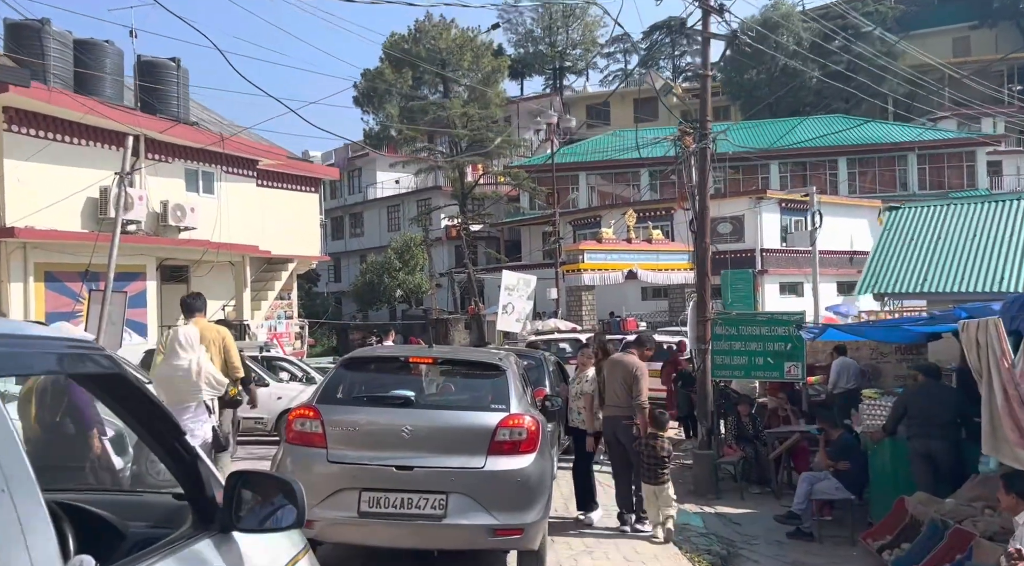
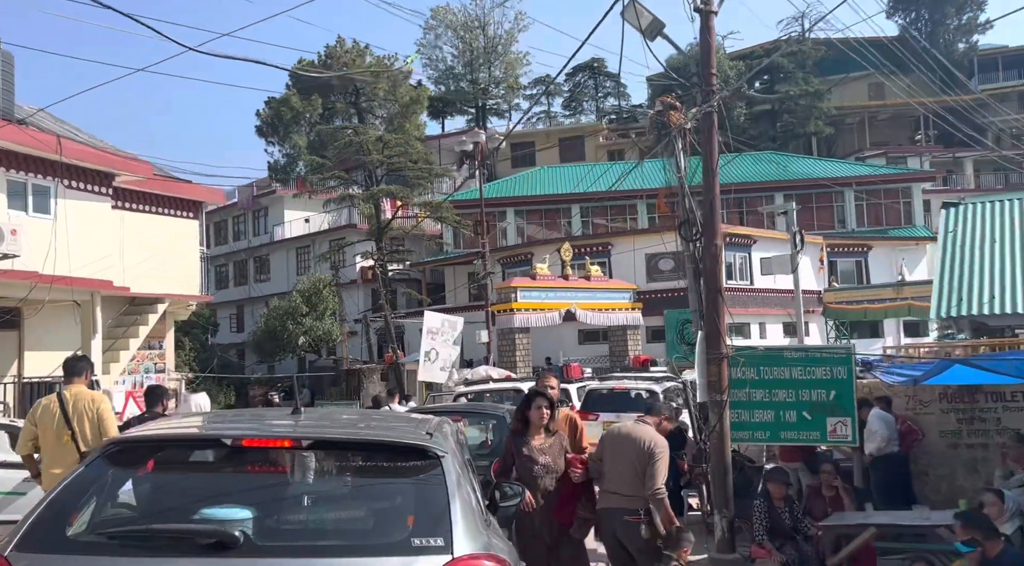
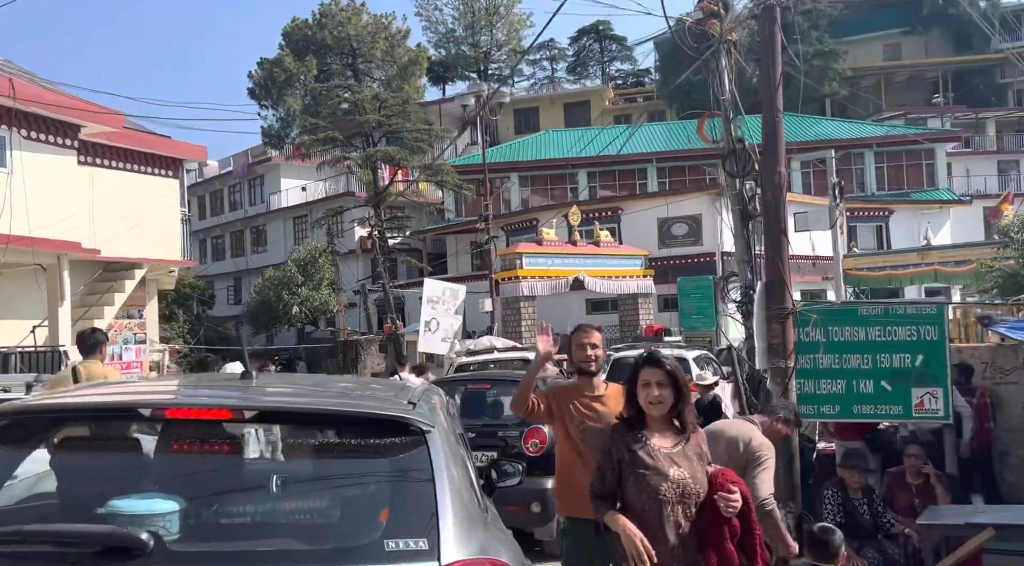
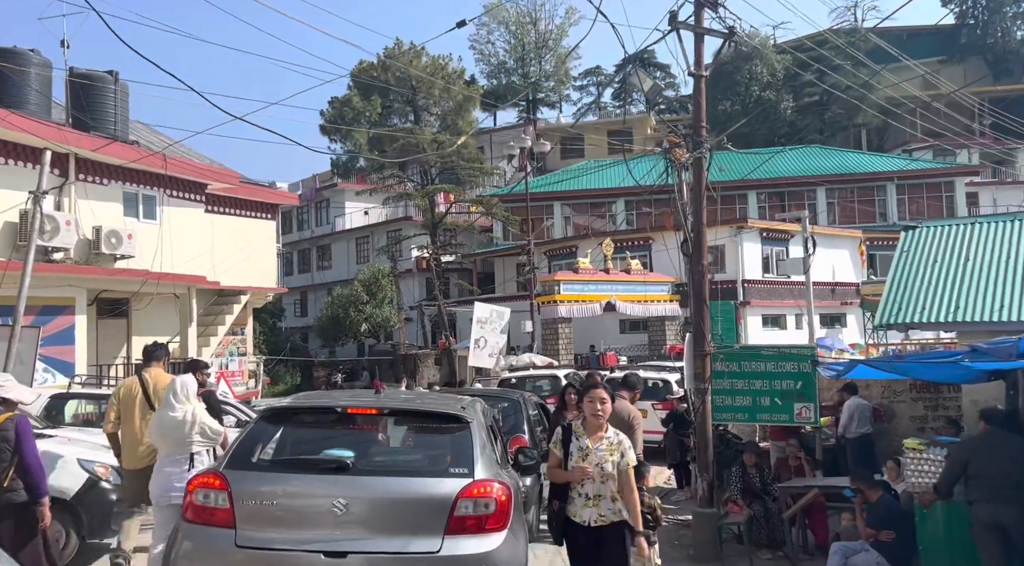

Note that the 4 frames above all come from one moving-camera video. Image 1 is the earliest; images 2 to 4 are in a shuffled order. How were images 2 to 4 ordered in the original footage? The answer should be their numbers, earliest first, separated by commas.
4, 2, 3
